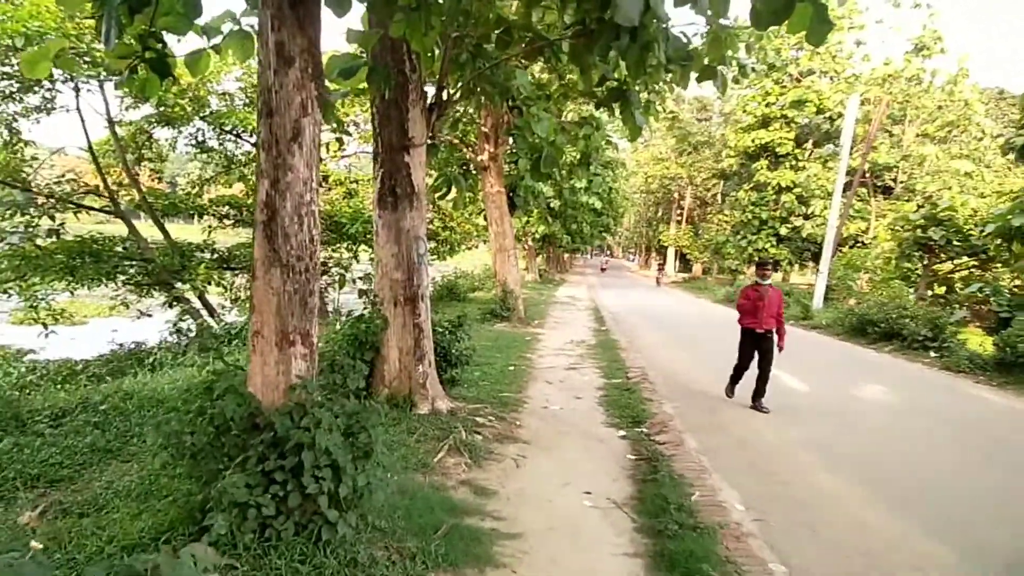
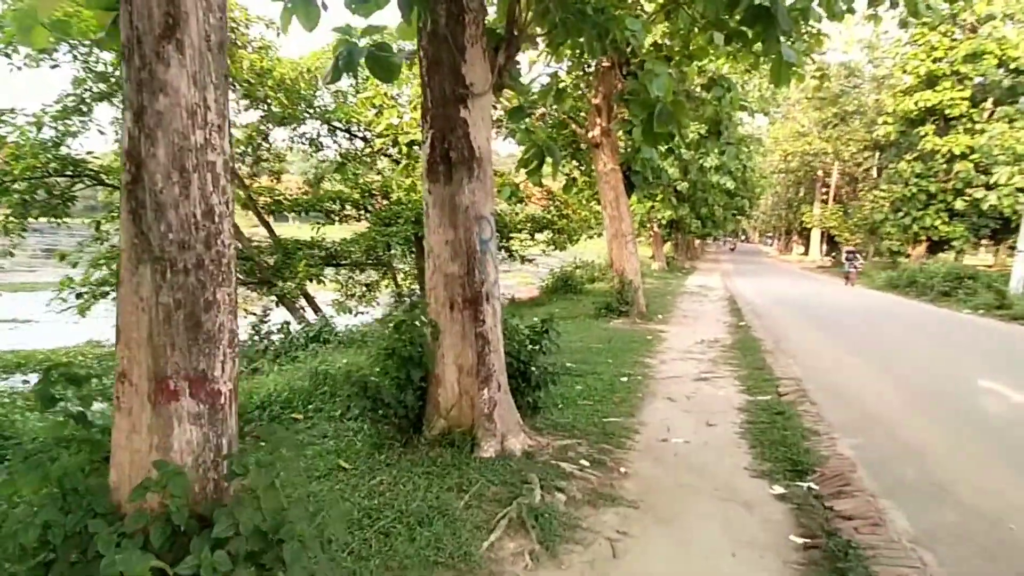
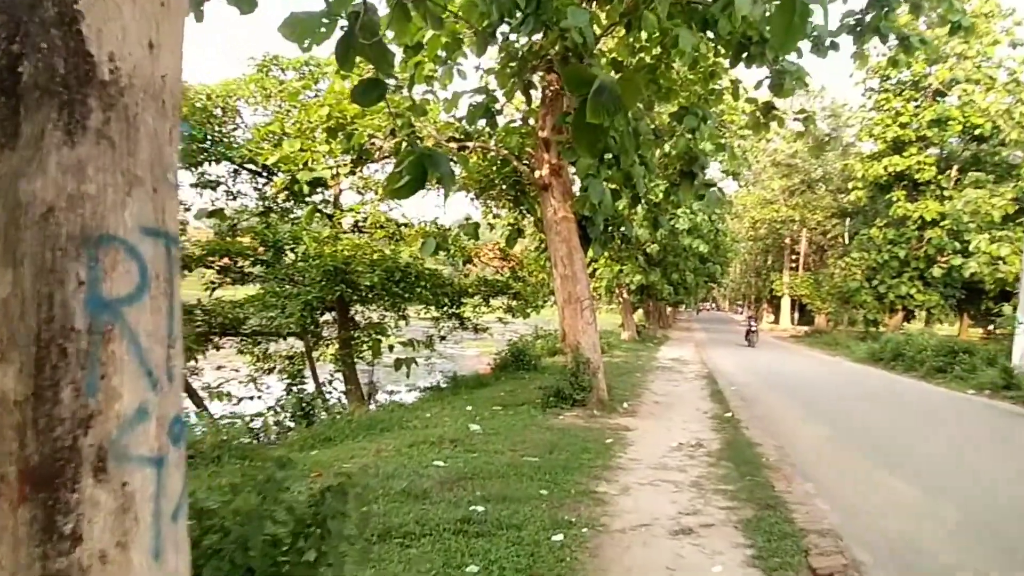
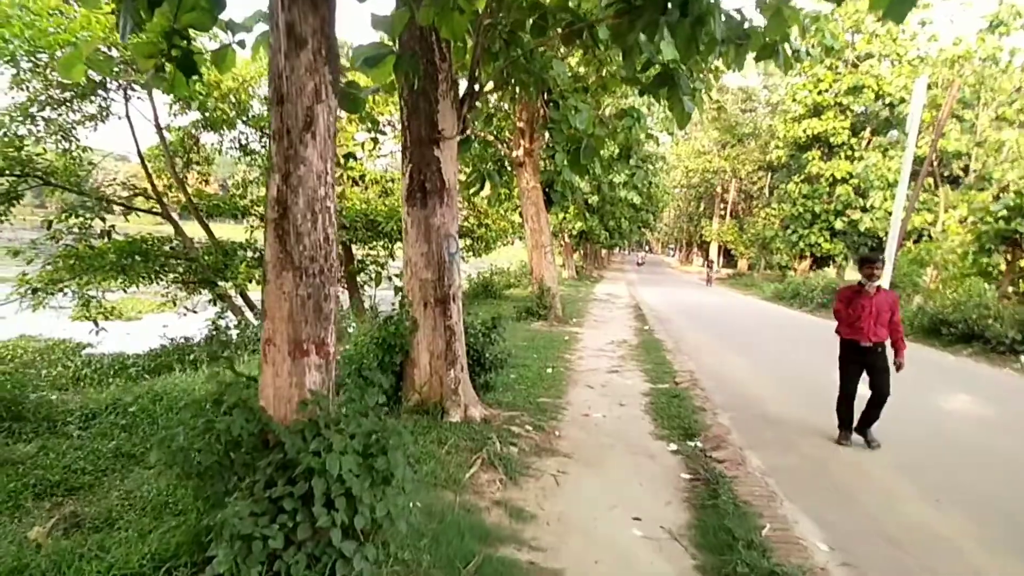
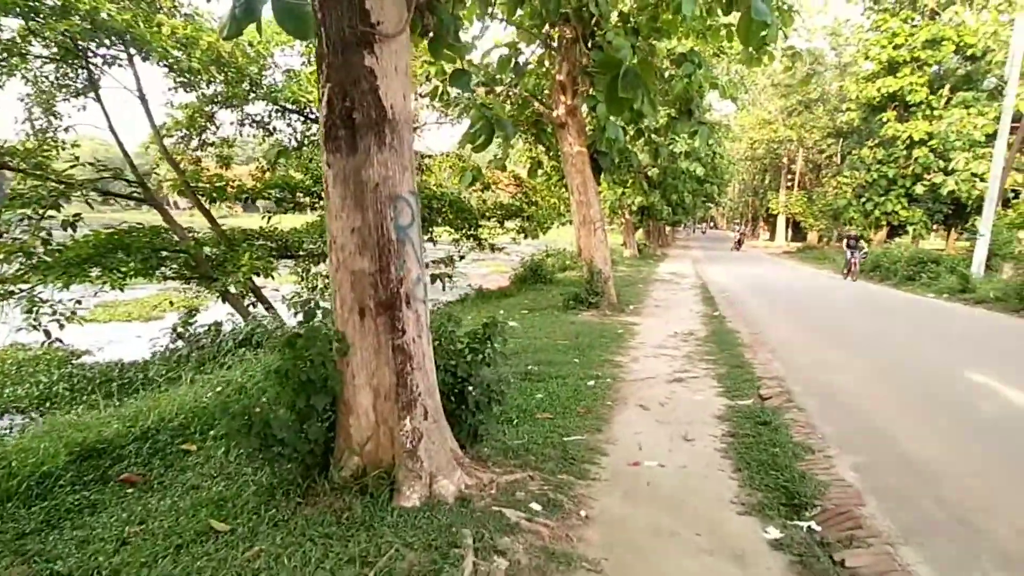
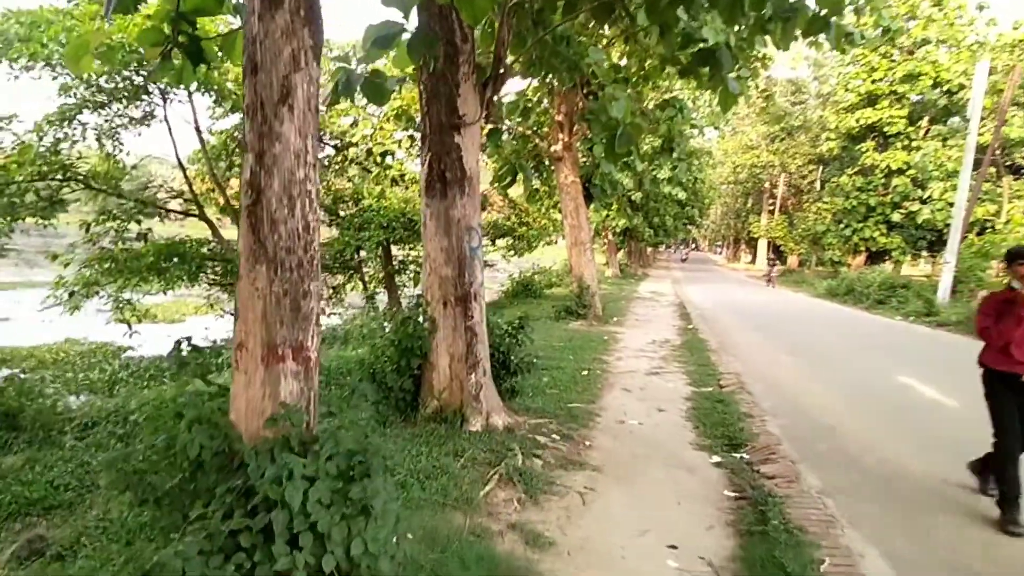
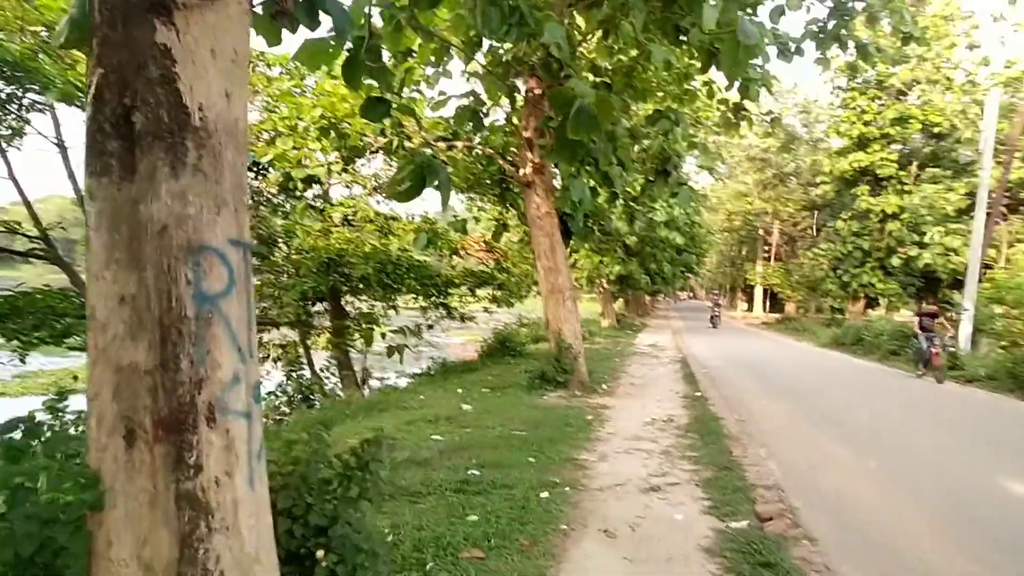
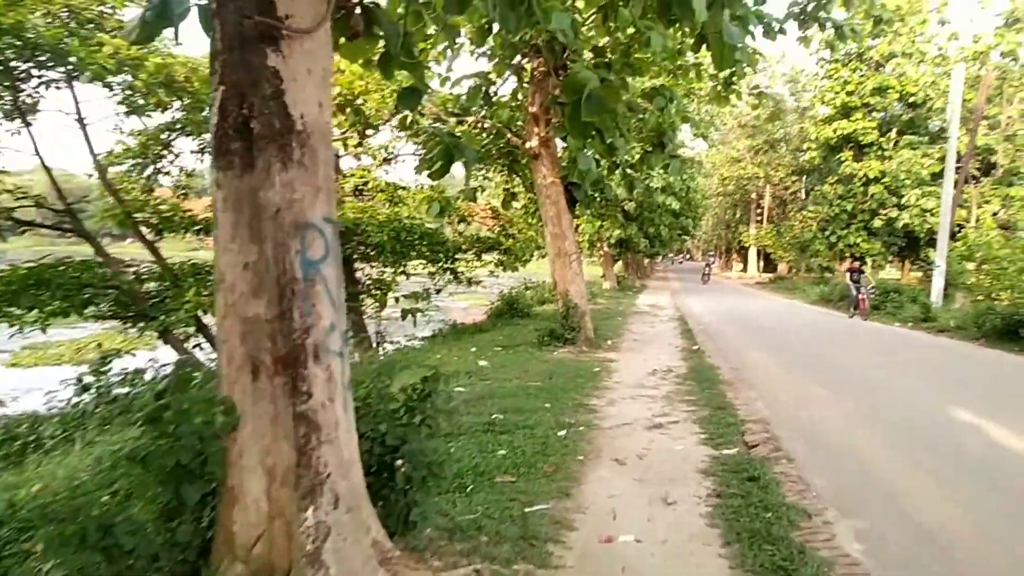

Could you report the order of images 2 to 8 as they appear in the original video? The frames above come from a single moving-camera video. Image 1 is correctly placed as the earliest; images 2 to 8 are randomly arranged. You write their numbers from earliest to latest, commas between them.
4, 6, 2, 5, 8, 7, 3
